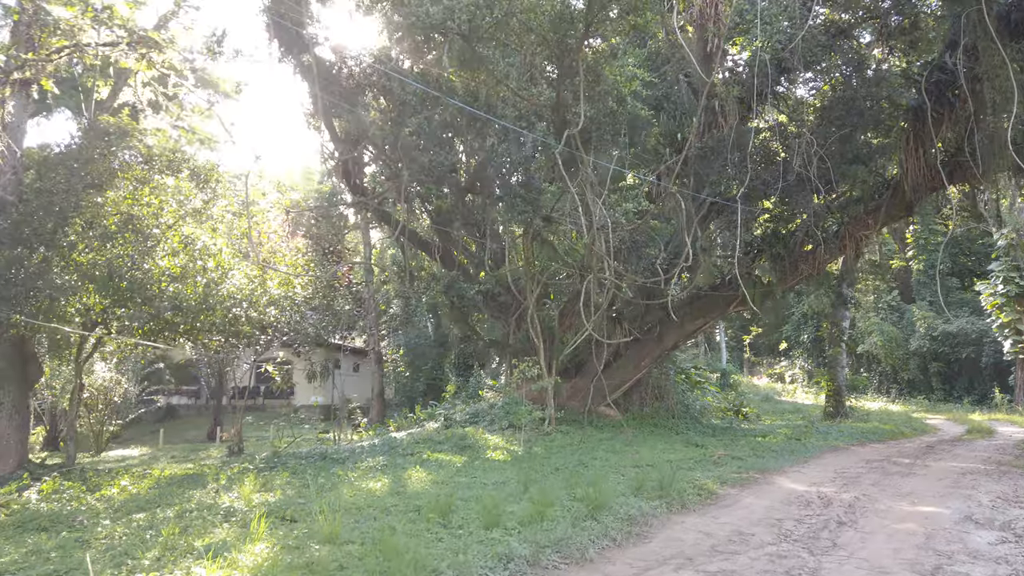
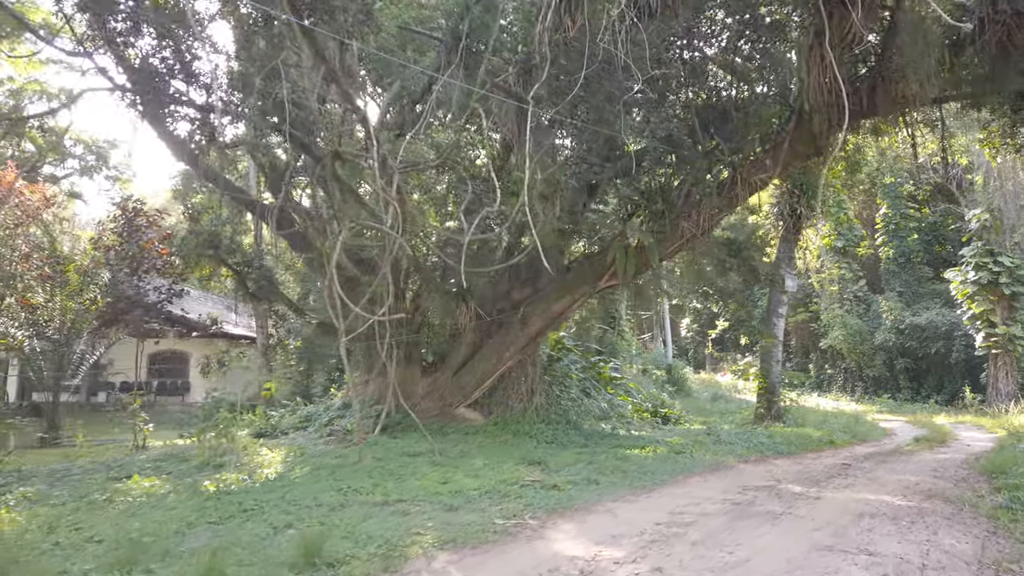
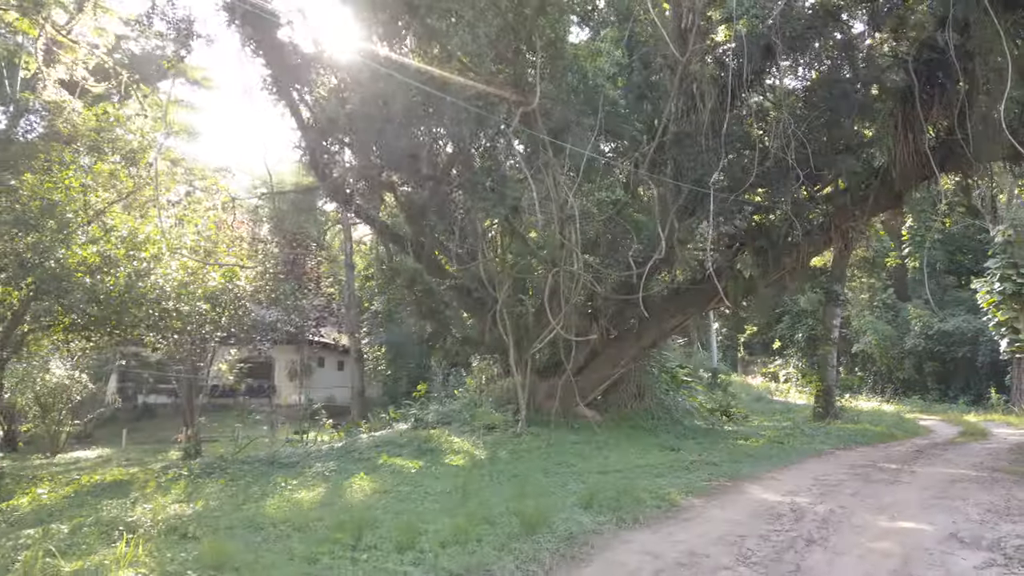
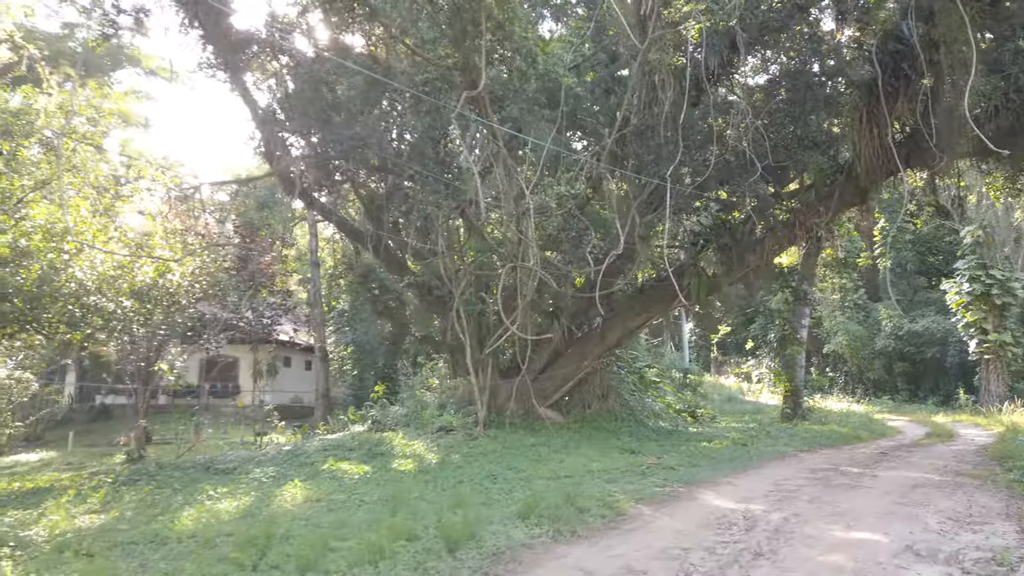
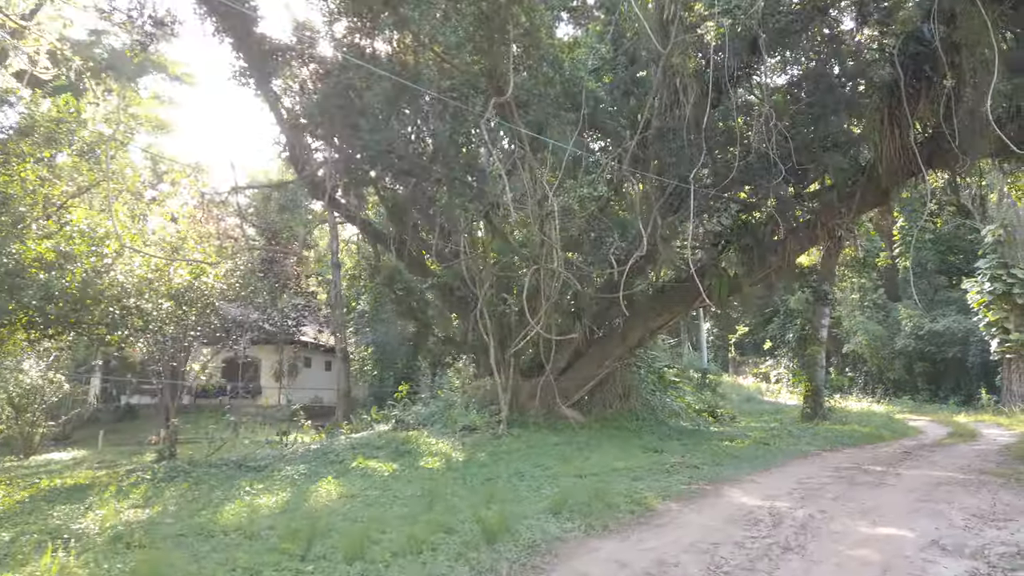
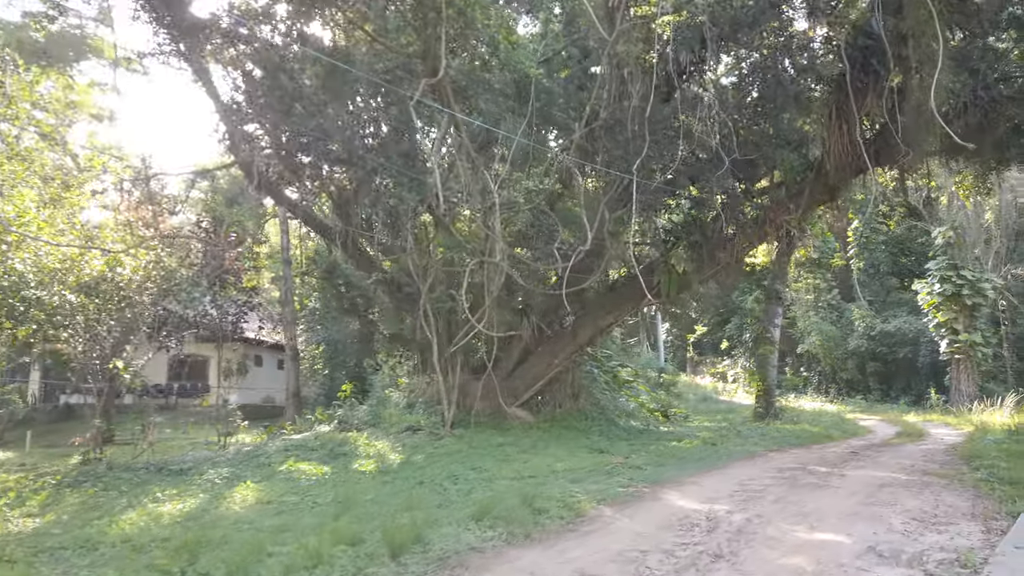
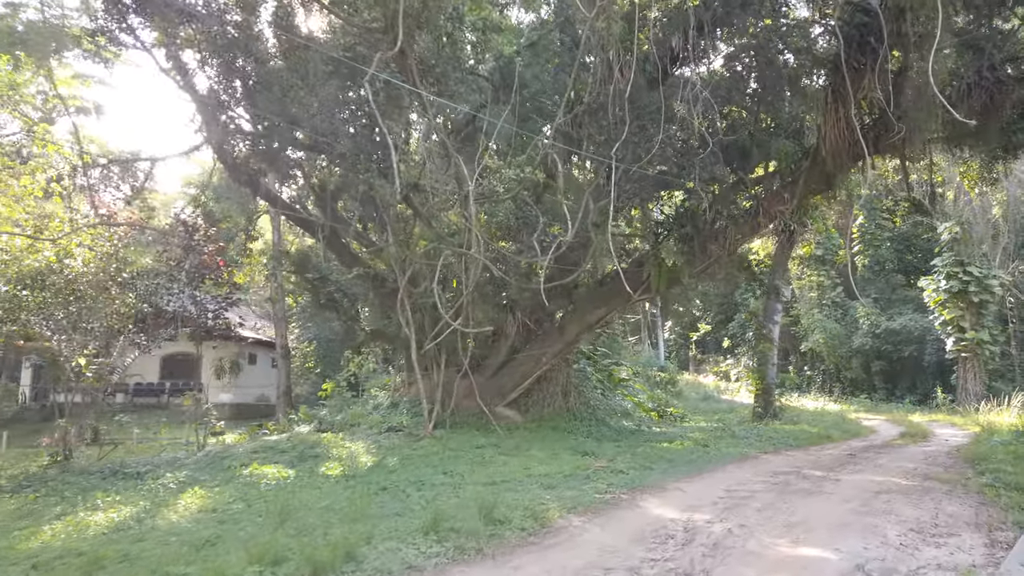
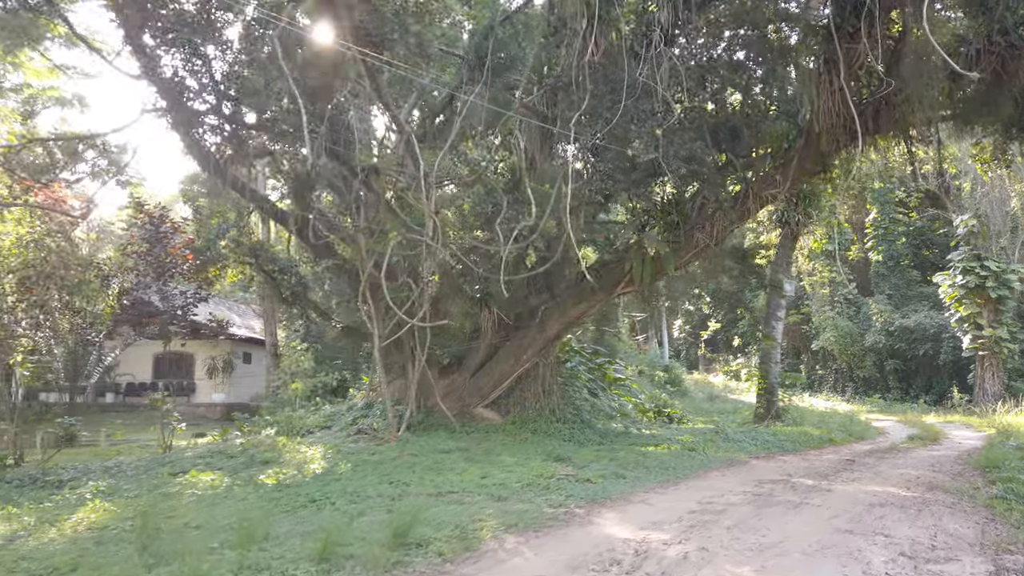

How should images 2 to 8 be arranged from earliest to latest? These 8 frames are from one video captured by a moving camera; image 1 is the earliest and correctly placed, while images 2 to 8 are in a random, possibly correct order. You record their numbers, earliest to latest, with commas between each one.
3, 5, 4, 6, 7, 8, 2
